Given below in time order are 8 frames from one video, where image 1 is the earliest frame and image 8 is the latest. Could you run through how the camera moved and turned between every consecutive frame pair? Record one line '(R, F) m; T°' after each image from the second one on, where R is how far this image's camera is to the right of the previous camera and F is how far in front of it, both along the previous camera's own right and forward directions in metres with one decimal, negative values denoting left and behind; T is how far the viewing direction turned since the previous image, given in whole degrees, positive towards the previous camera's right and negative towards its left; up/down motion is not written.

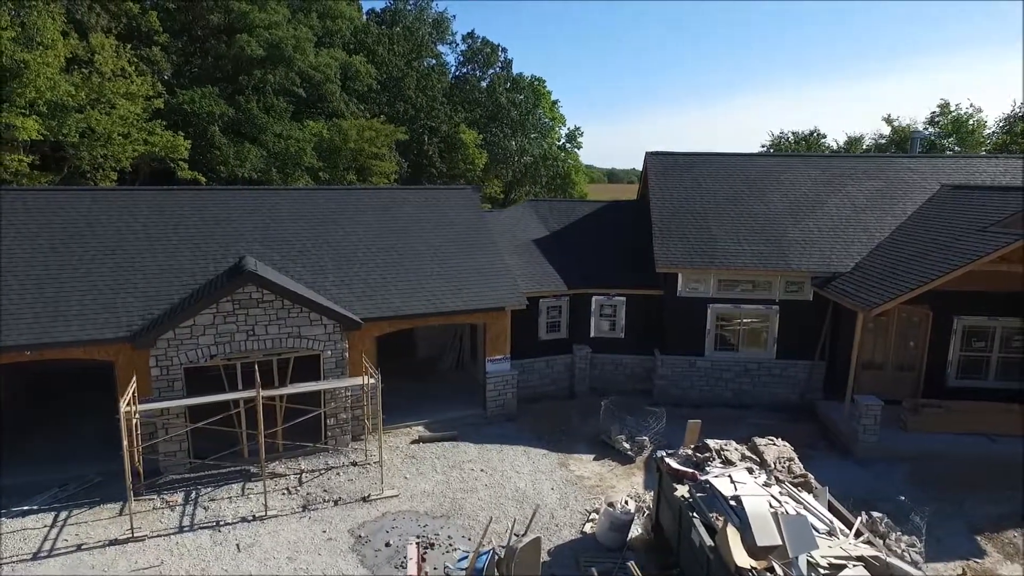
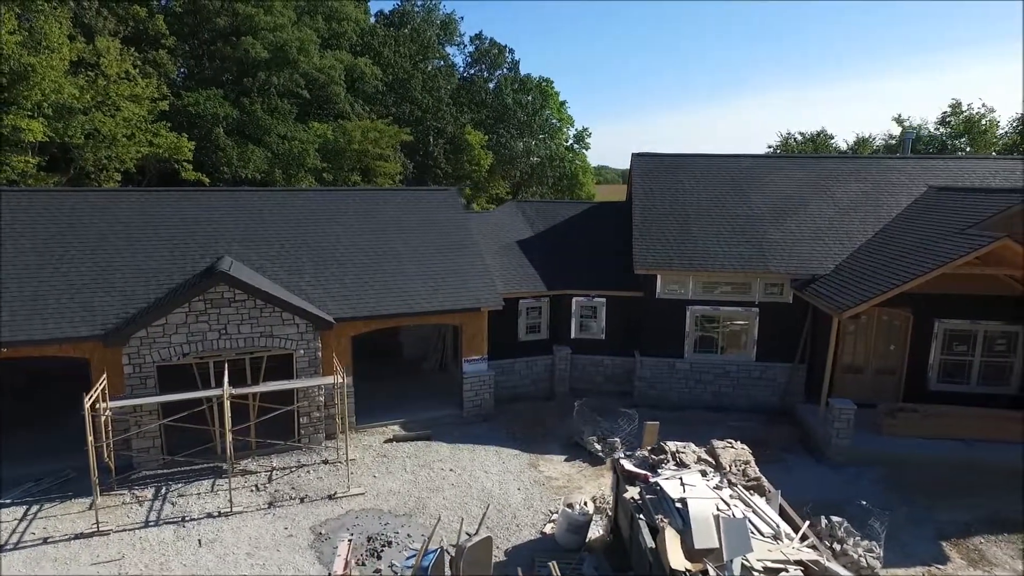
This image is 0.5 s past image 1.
(+0.9, 0.0) m; -1°
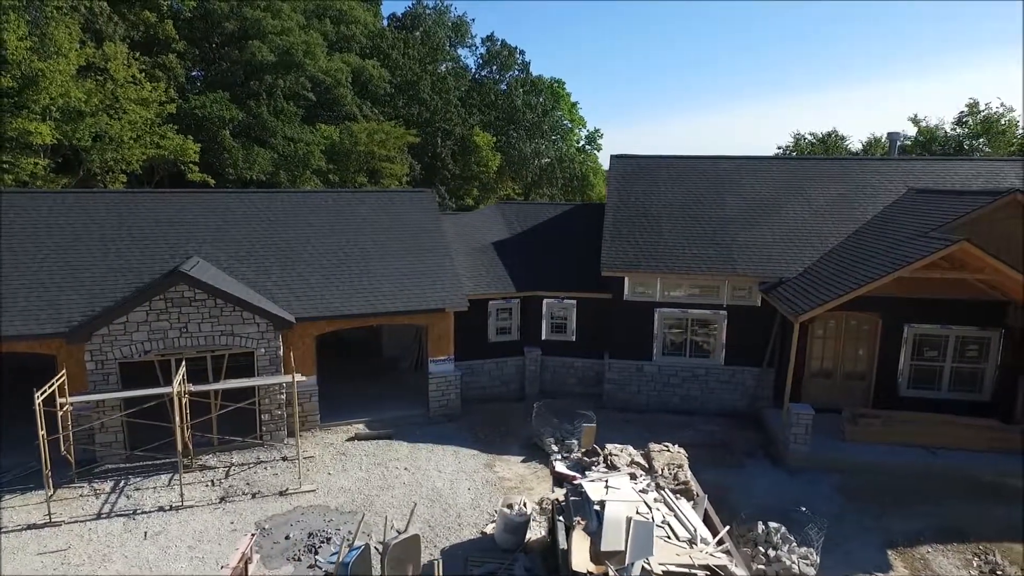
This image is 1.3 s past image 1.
(+1.4, -0.1) m; -2°
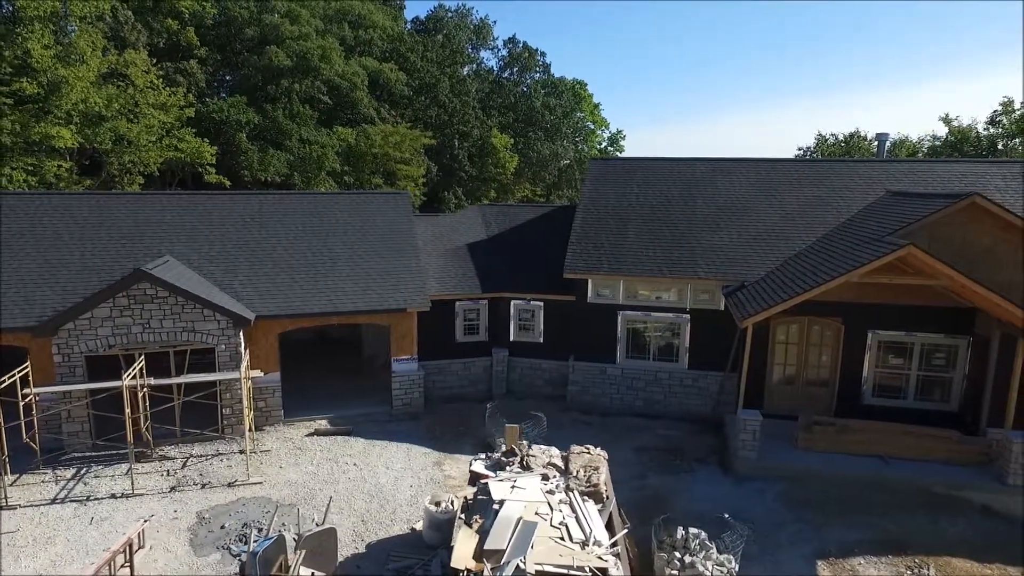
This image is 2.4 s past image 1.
(+1.8, -0.1) m; -3°
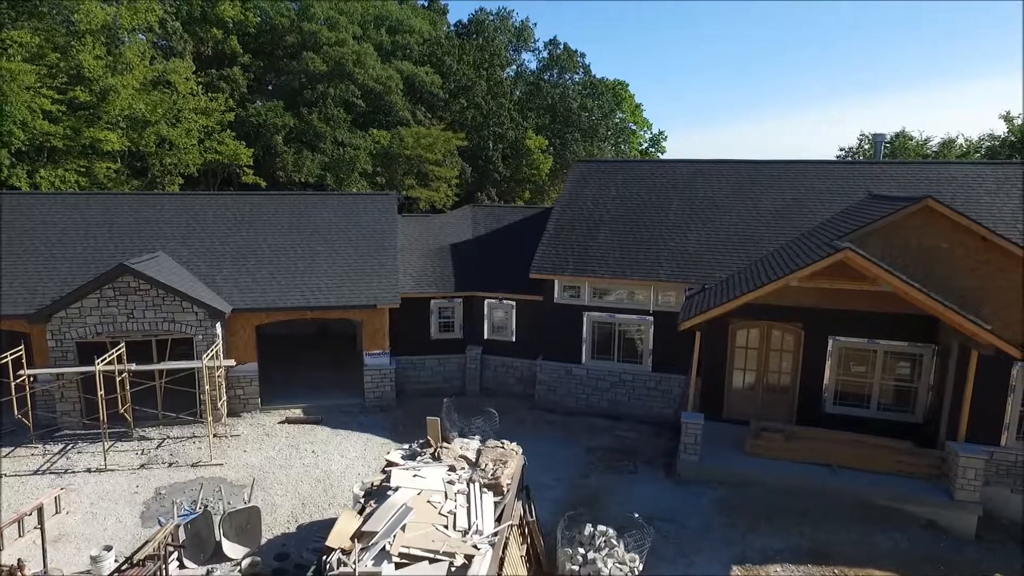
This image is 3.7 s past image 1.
(+2.3, -0.2) m; -5°
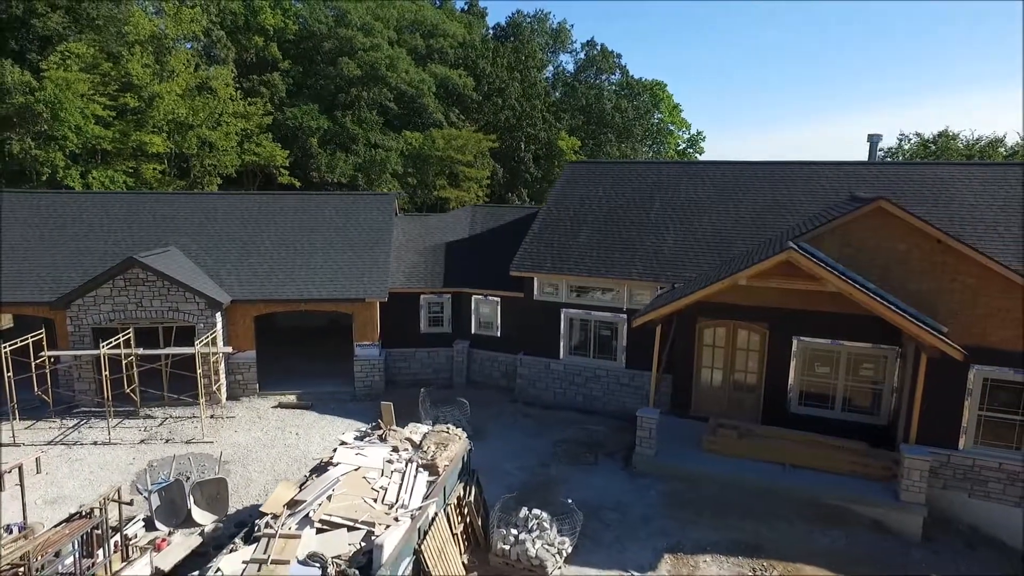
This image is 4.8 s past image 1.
(+1.8, -0.5) m; -5°
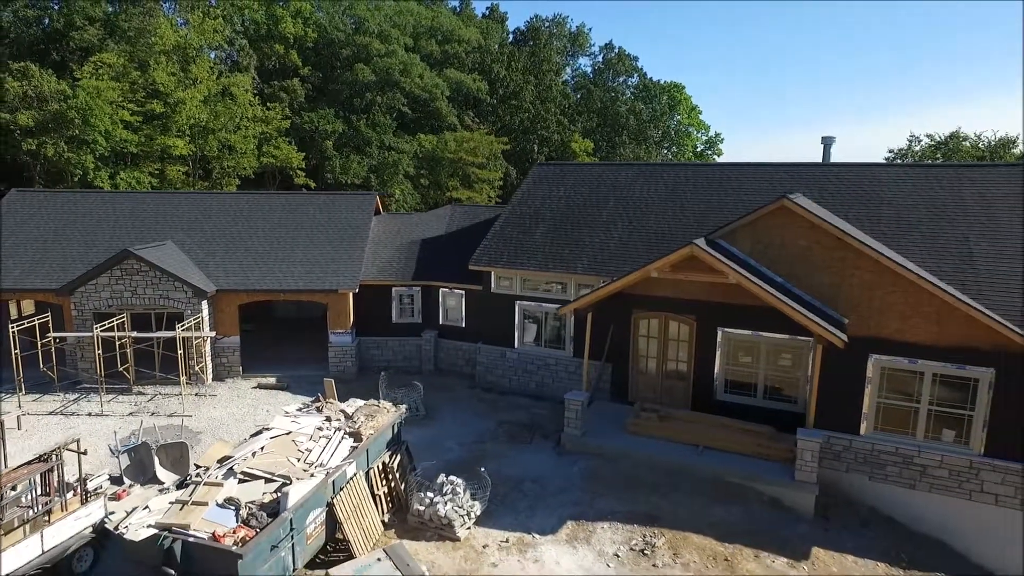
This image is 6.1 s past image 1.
(+2.2, -1.1) m; -3°
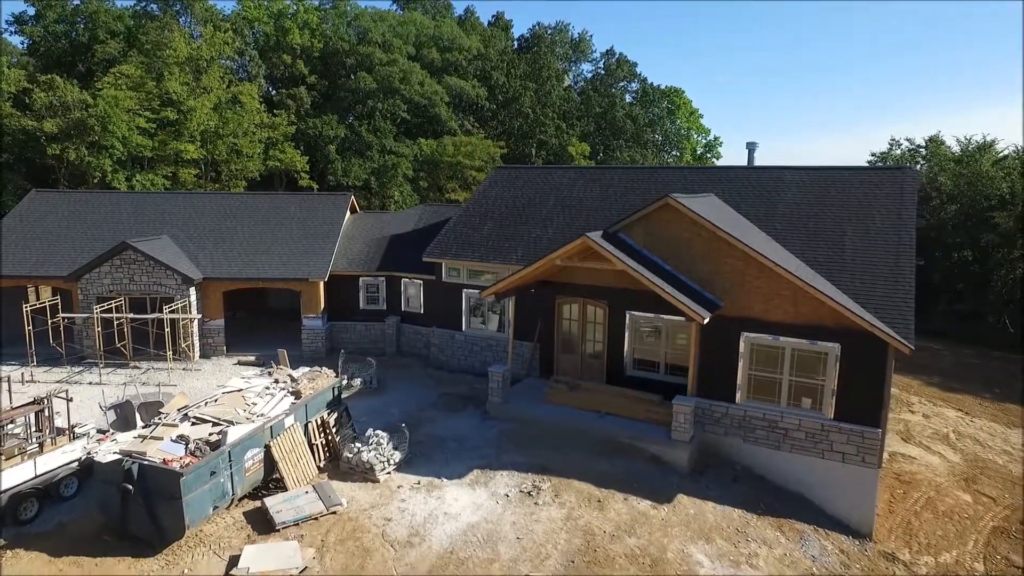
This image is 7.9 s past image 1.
(+2.3, -2.0) m; -2°
